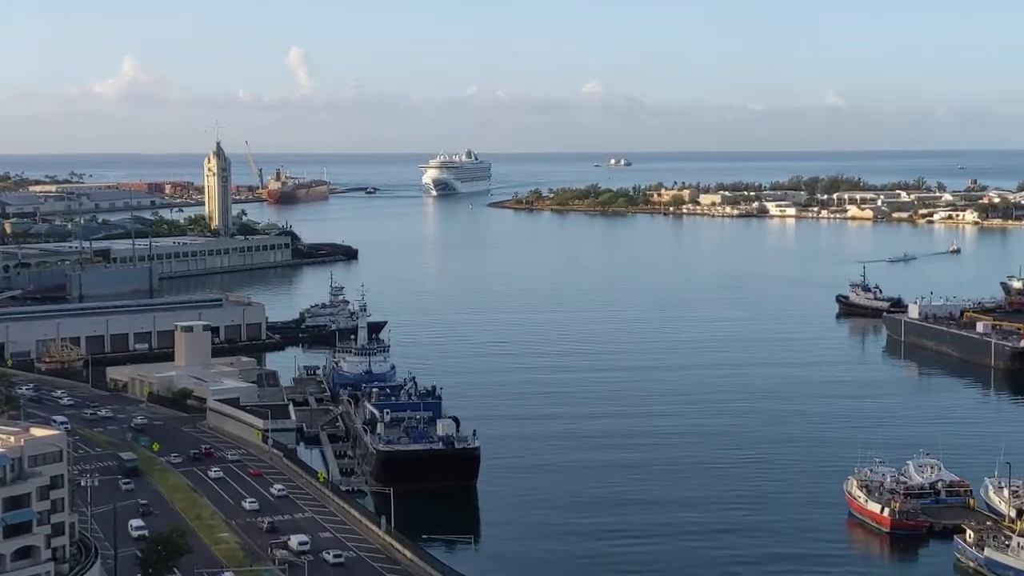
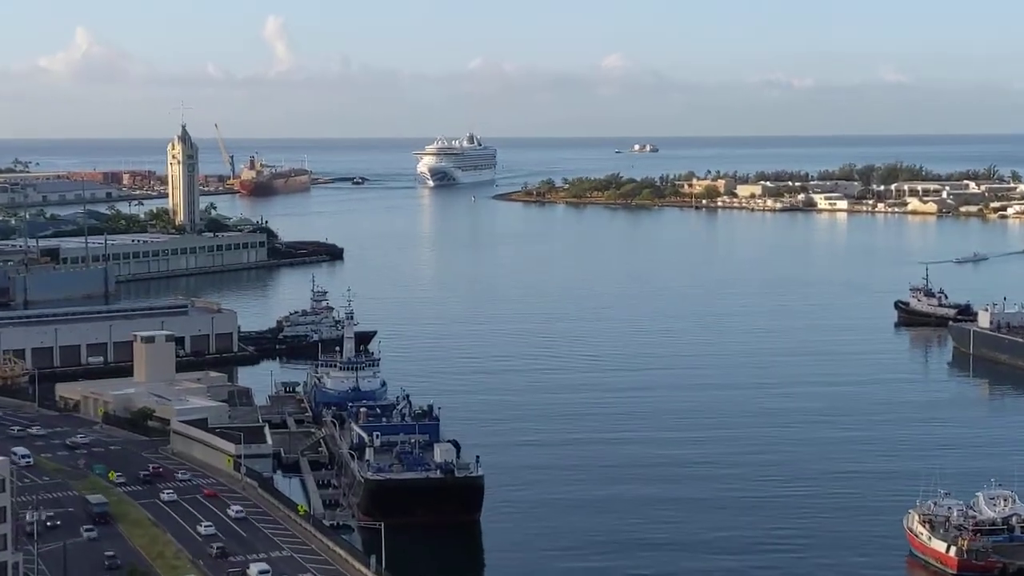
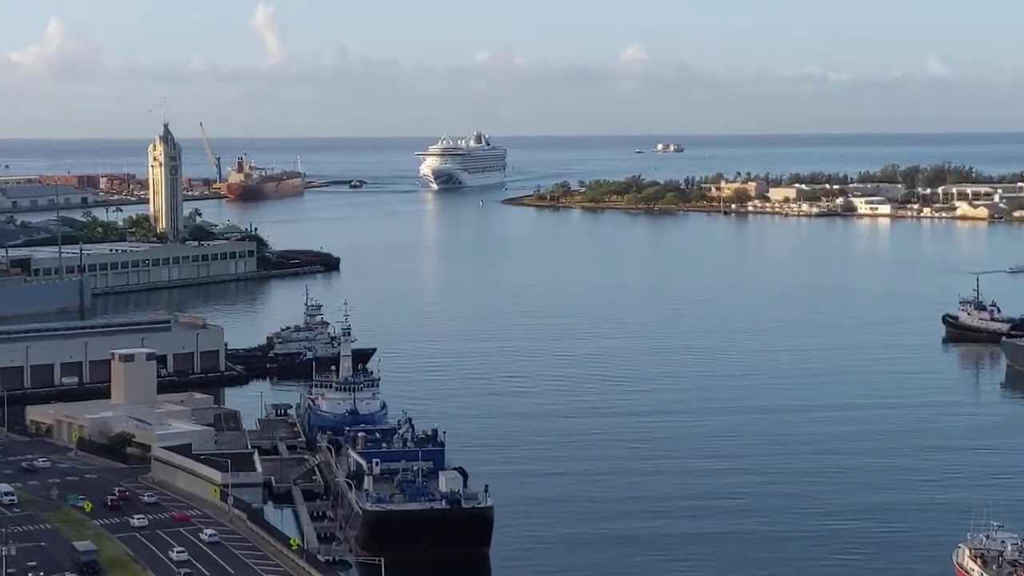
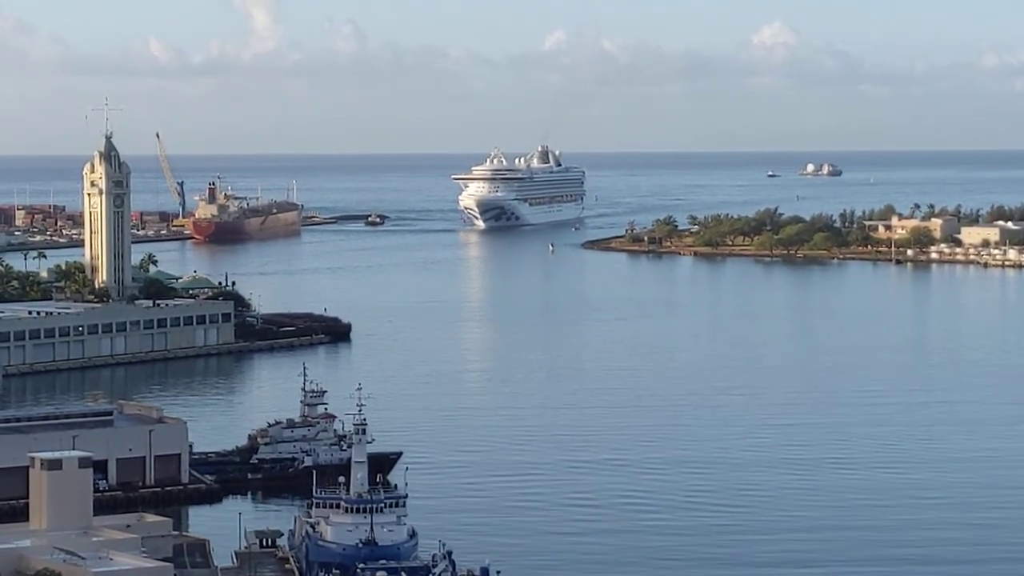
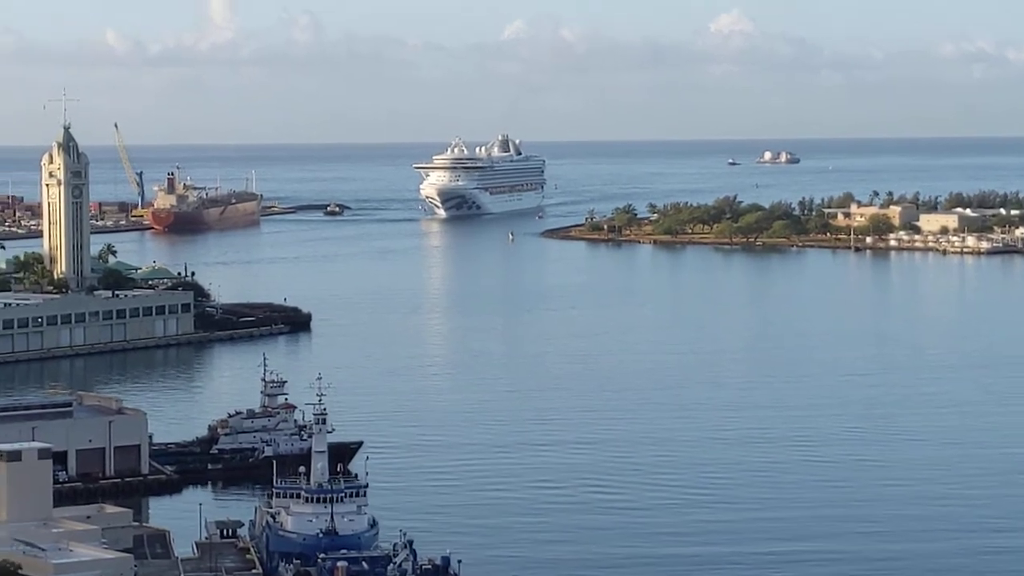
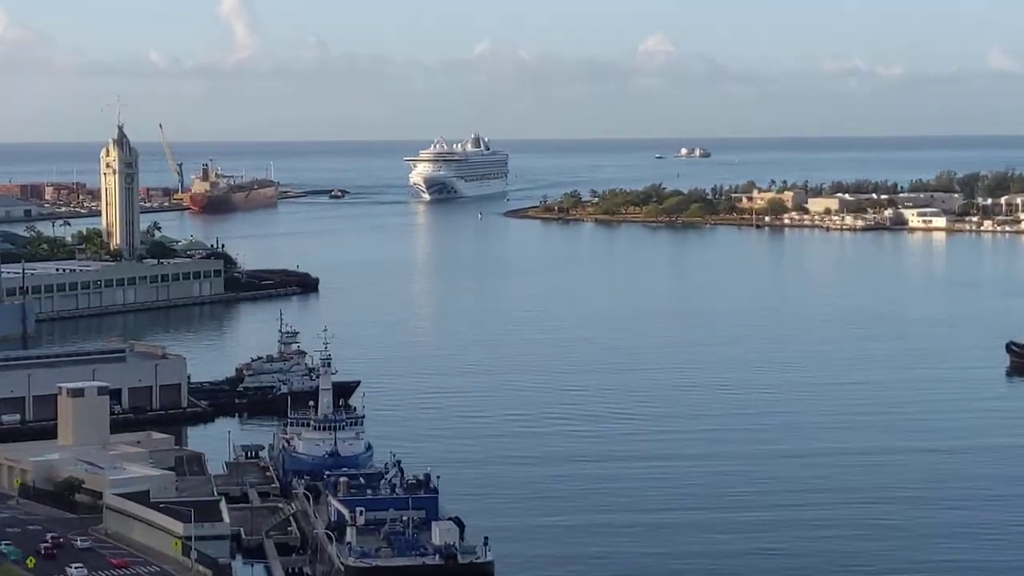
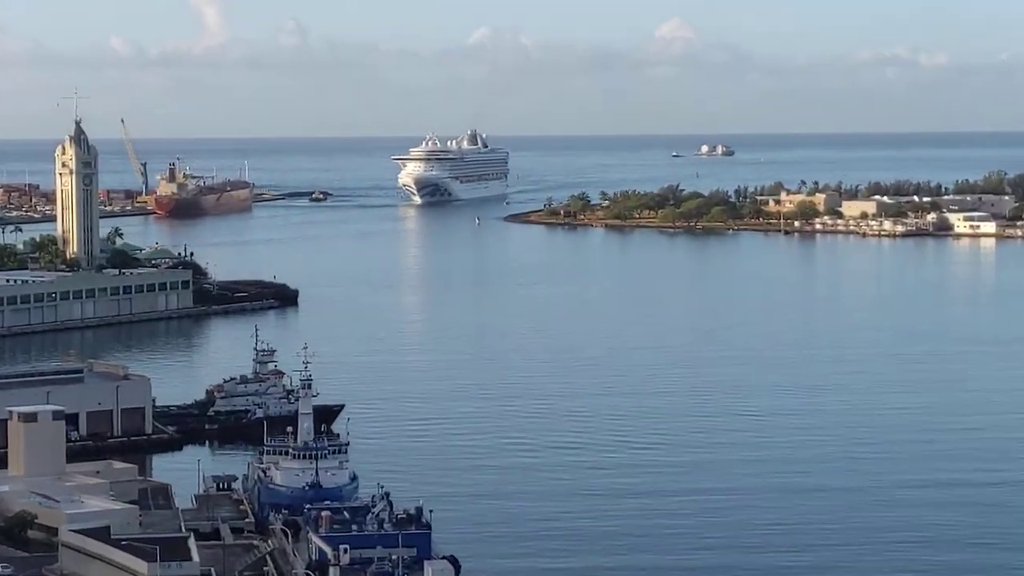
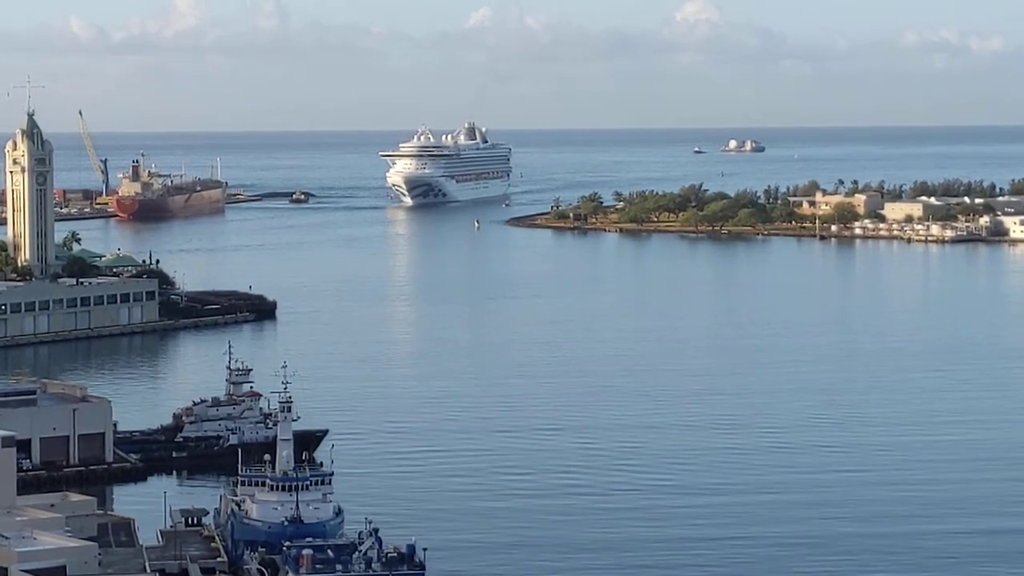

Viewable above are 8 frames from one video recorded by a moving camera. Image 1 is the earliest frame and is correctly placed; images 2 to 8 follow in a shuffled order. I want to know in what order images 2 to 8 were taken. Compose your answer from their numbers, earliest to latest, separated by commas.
2, 3, 6, 7, 8, 5, 4
